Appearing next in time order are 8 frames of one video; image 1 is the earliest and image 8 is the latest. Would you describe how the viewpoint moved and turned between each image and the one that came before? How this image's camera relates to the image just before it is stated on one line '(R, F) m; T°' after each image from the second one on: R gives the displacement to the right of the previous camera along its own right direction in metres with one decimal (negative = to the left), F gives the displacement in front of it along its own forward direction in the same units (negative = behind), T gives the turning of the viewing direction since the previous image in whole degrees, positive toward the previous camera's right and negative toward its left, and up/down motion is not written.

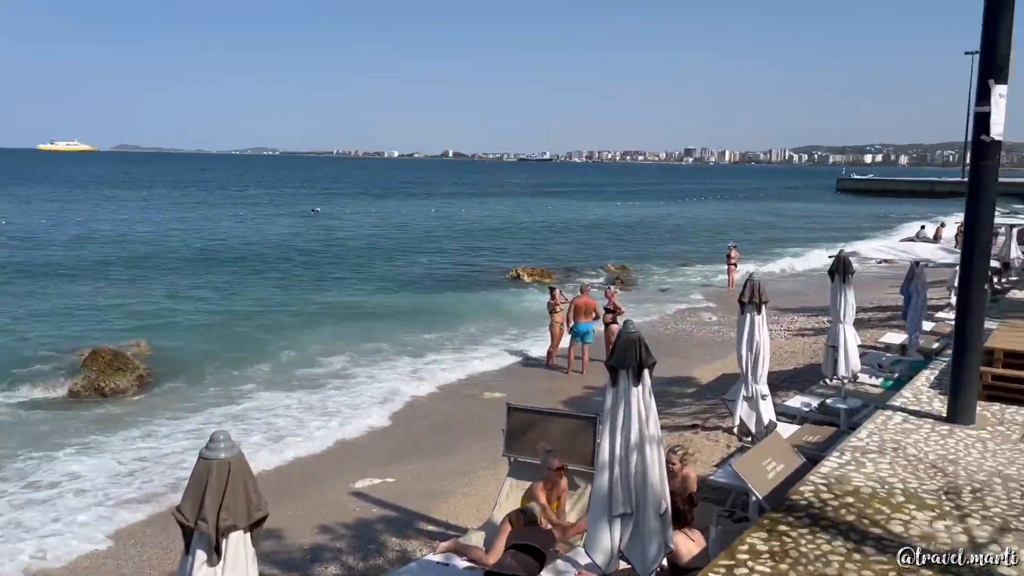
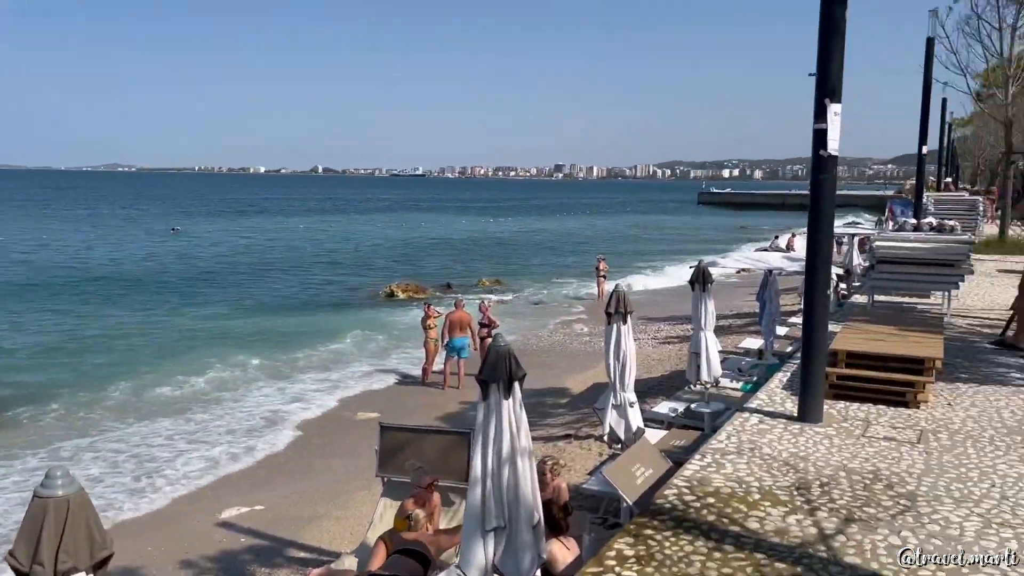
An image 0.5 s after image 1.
(0.0, 0.0) m; +8°
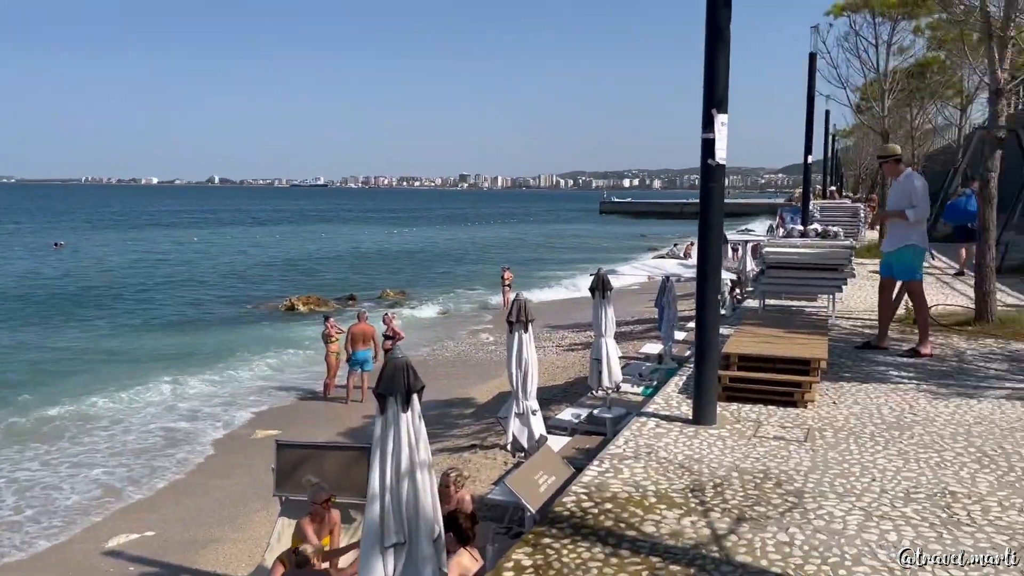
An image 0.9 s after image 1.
(+0.1, 0.0) m; +6°
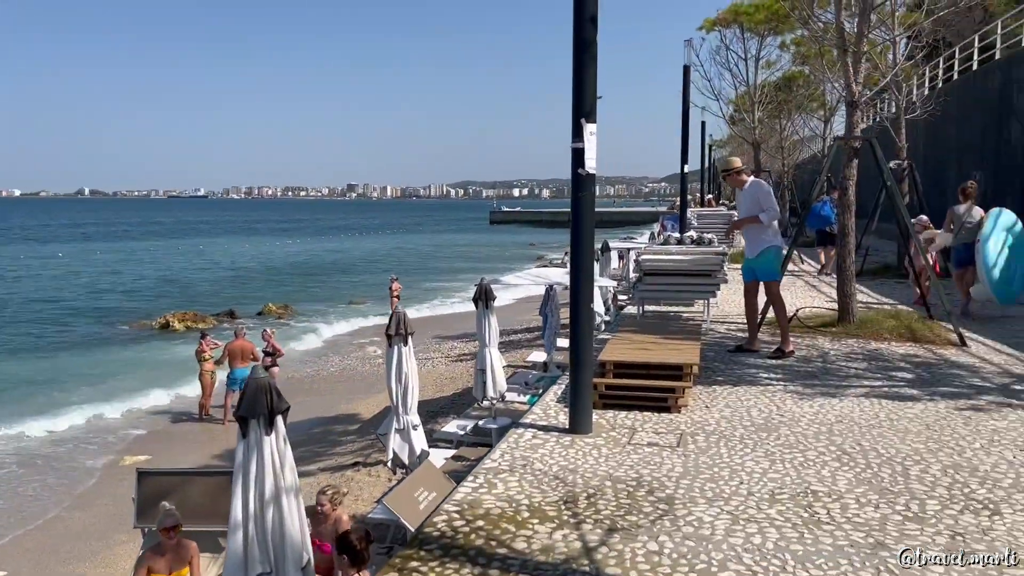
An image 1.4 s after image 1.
(+0.1, +0.1) m; +7°
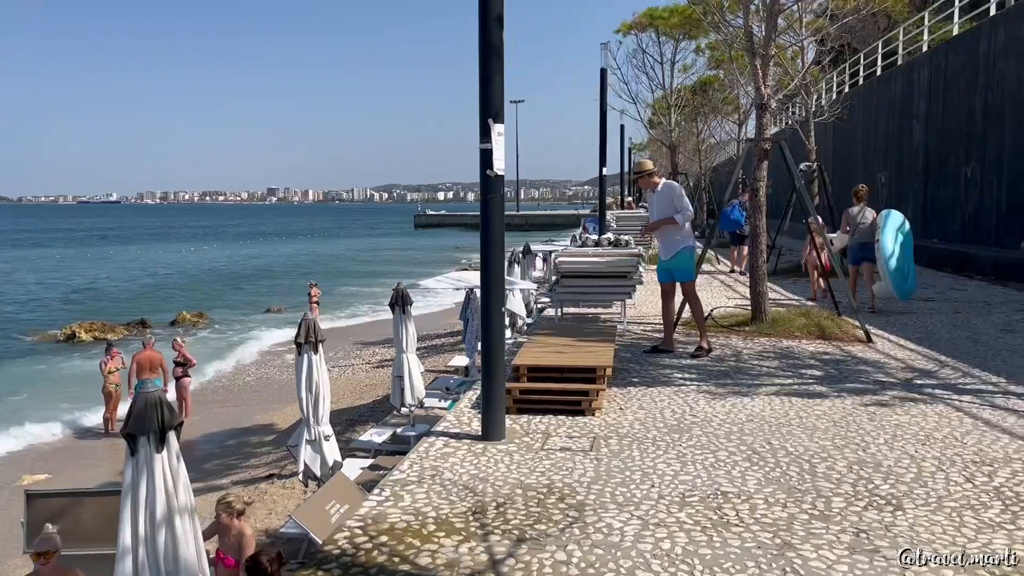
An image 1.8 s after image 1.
(+0.1, +0.1) m; +5°
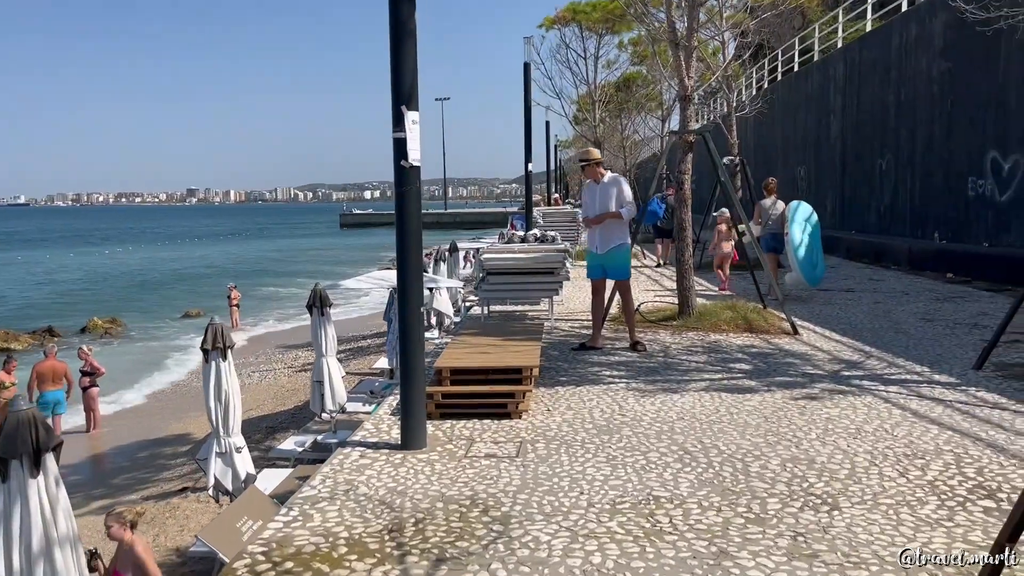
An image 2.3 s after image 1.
(+0.1, +0.3) m; +5°
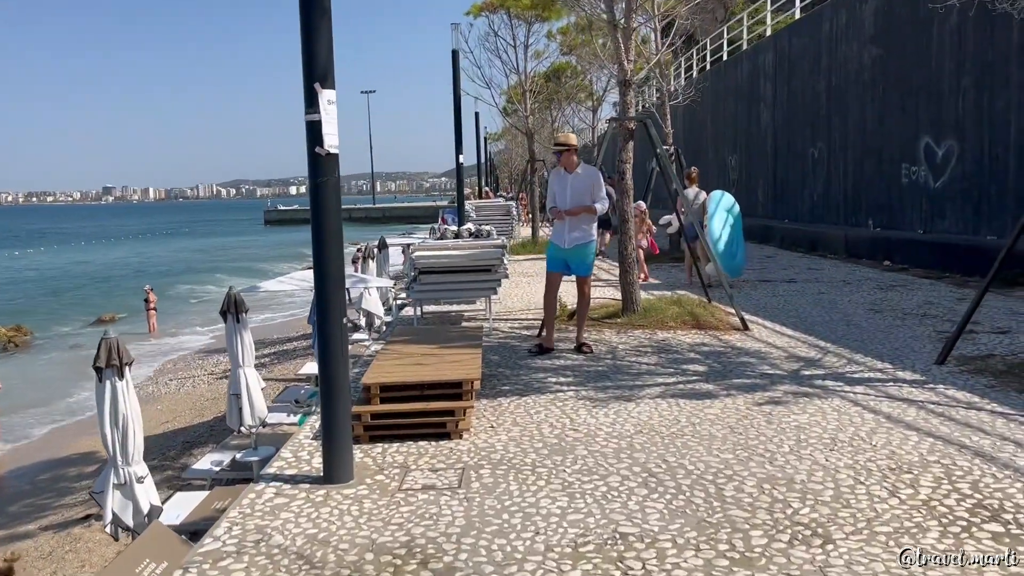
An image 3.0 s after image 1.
(0.0, +0.7) m; +5°
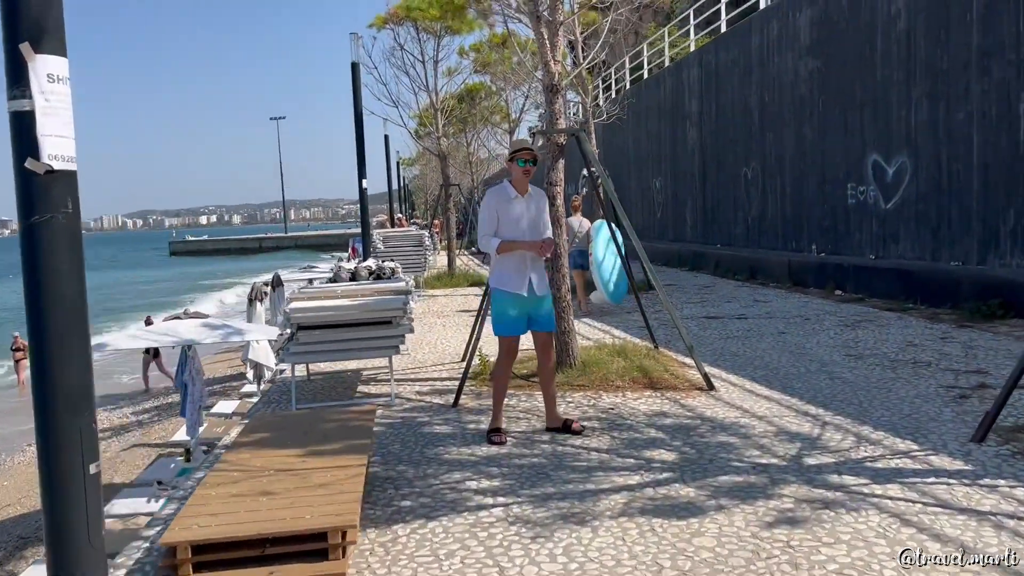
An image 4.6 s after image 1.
(+0.1, +1.9) m; +5°
